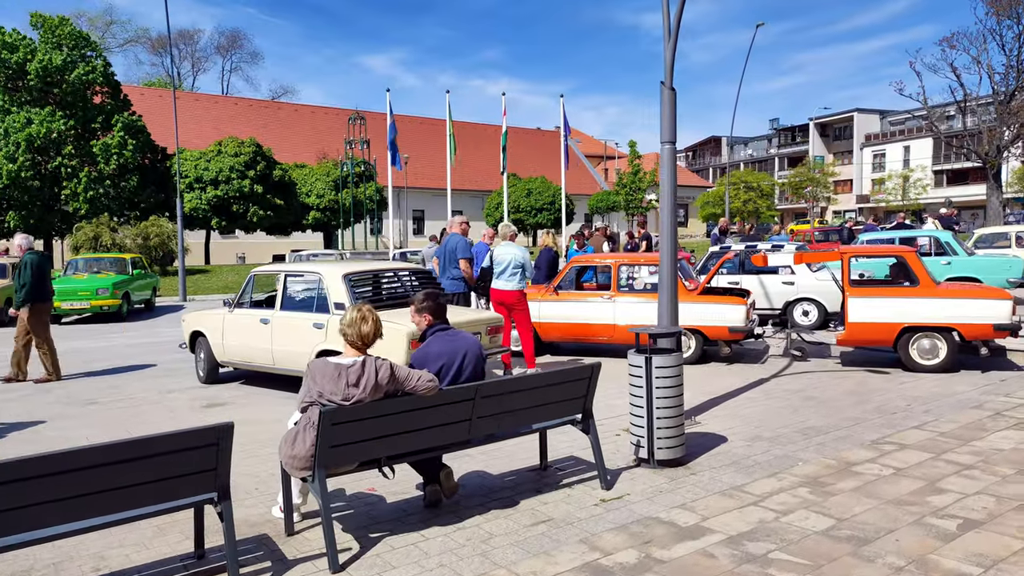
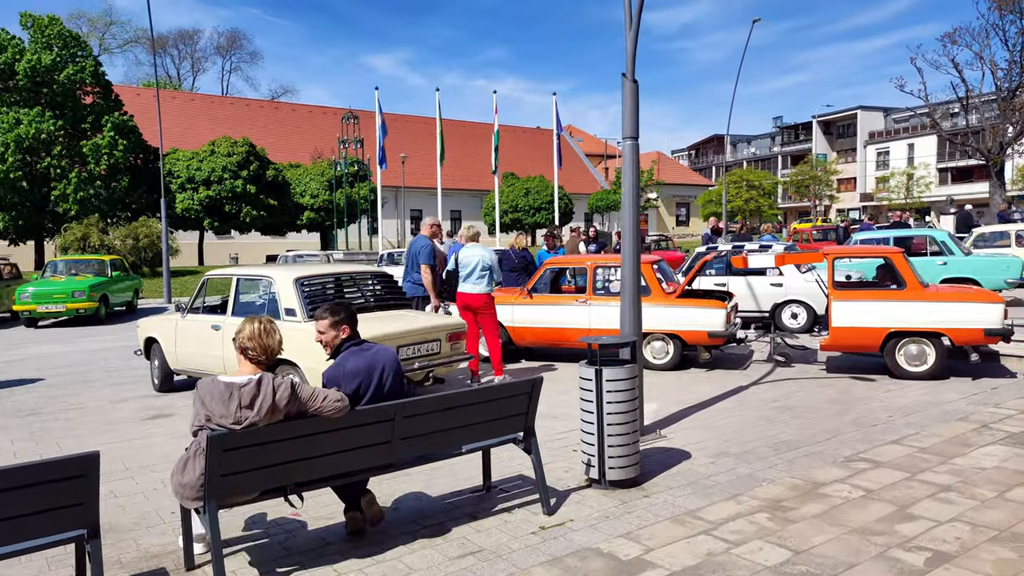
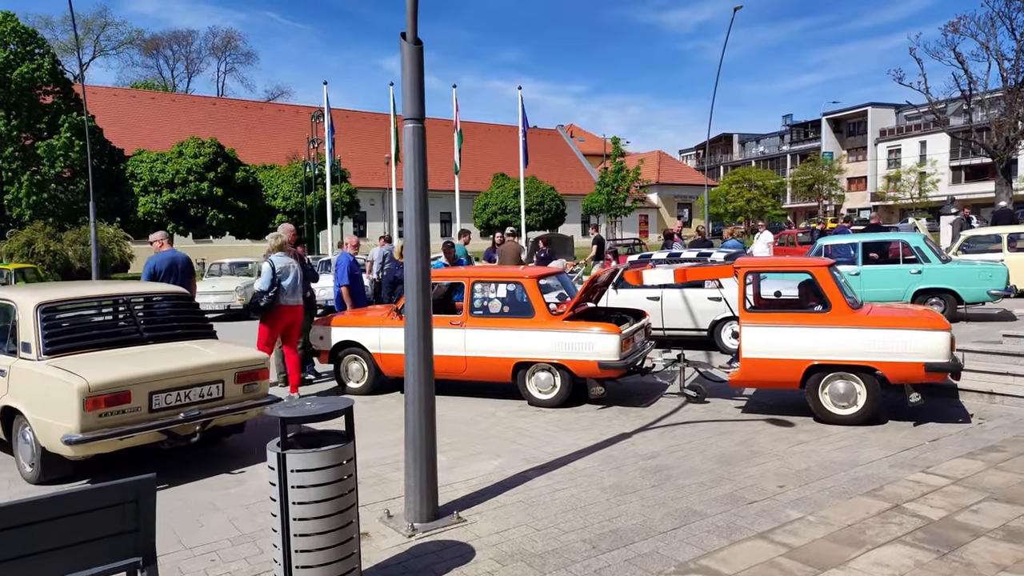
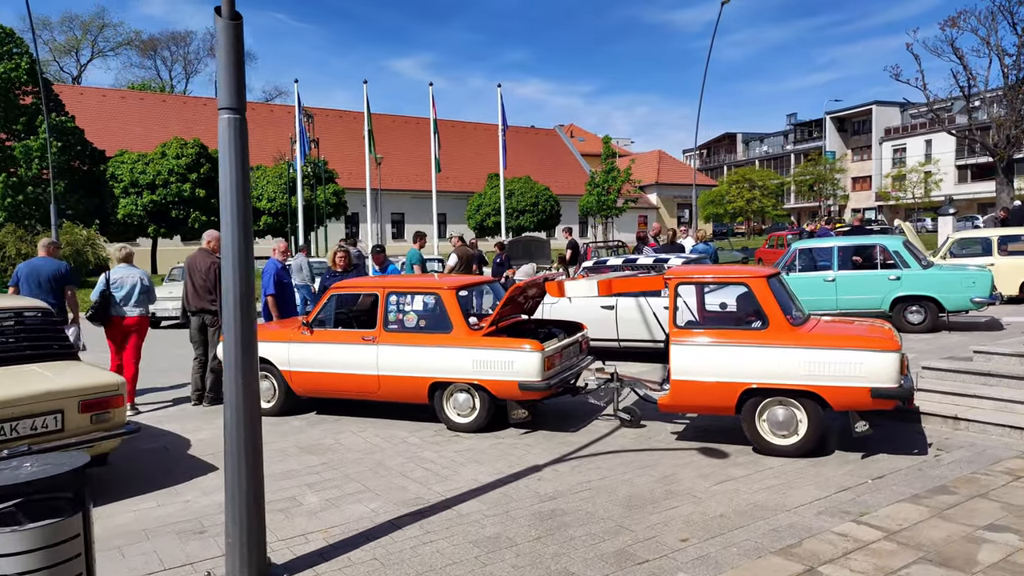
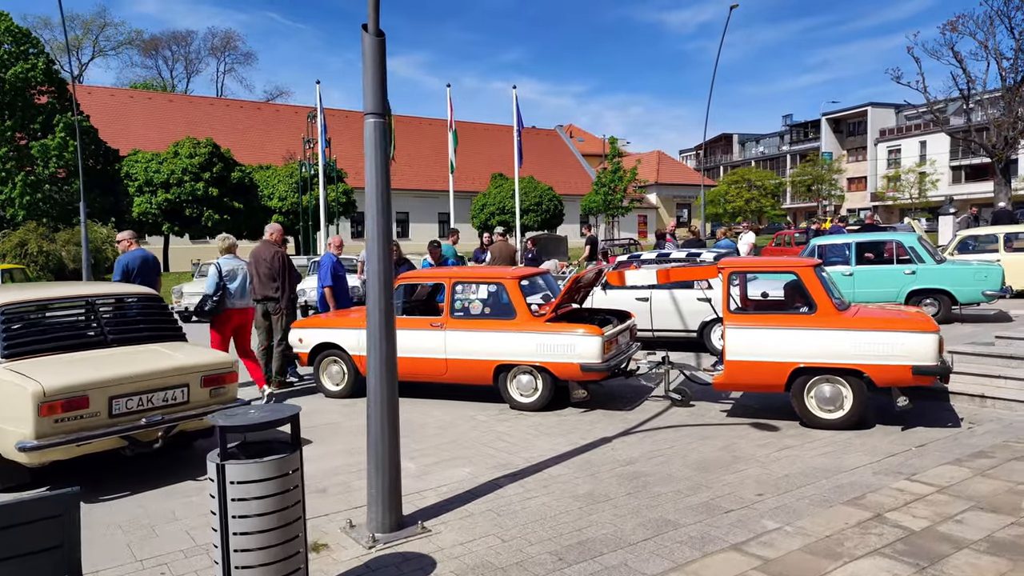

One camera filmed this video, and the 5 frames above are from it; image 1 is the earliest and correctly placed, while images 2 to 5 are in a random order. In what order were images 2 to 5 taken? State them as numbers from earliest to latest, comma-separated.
2, 3, 5, 4
